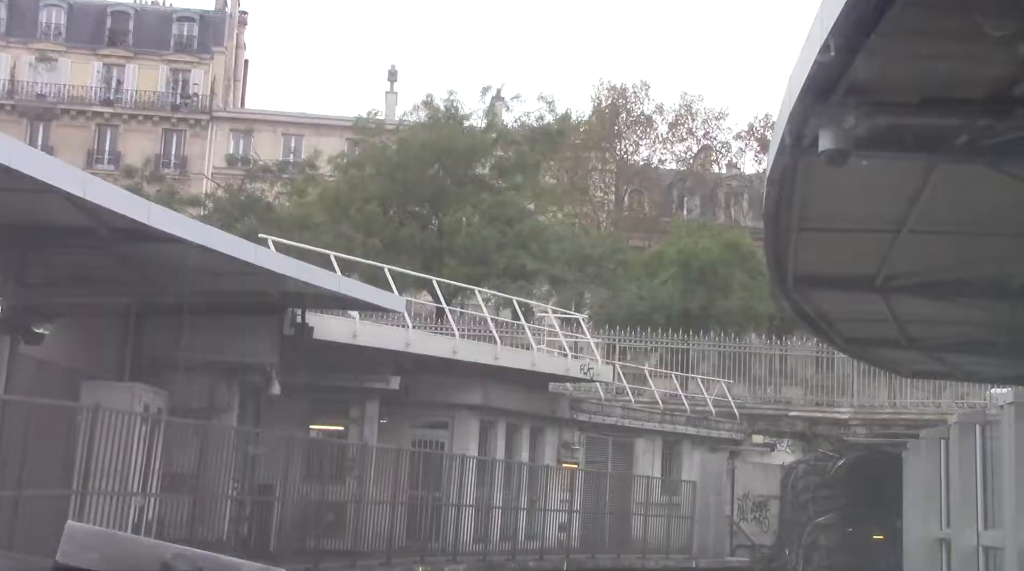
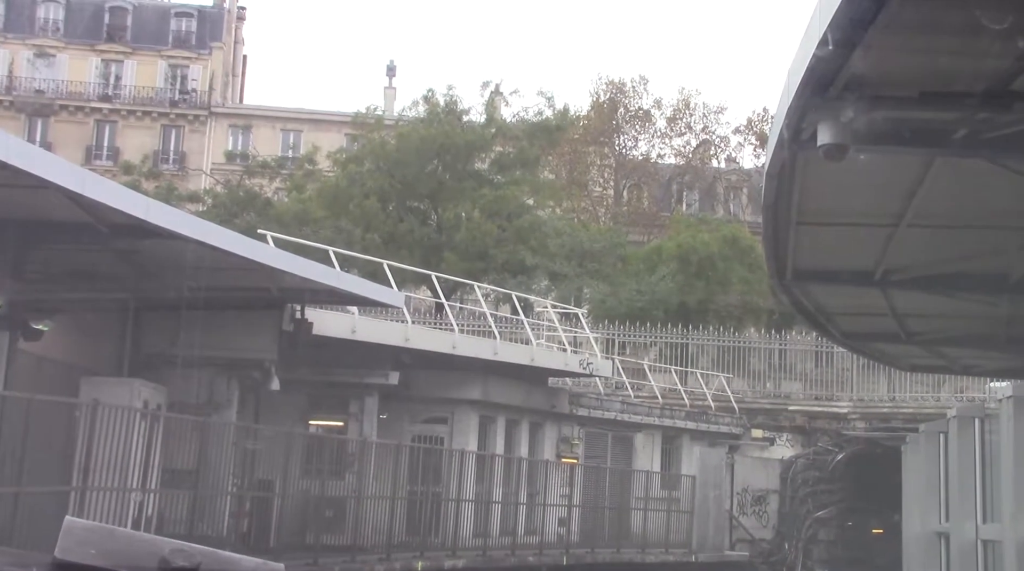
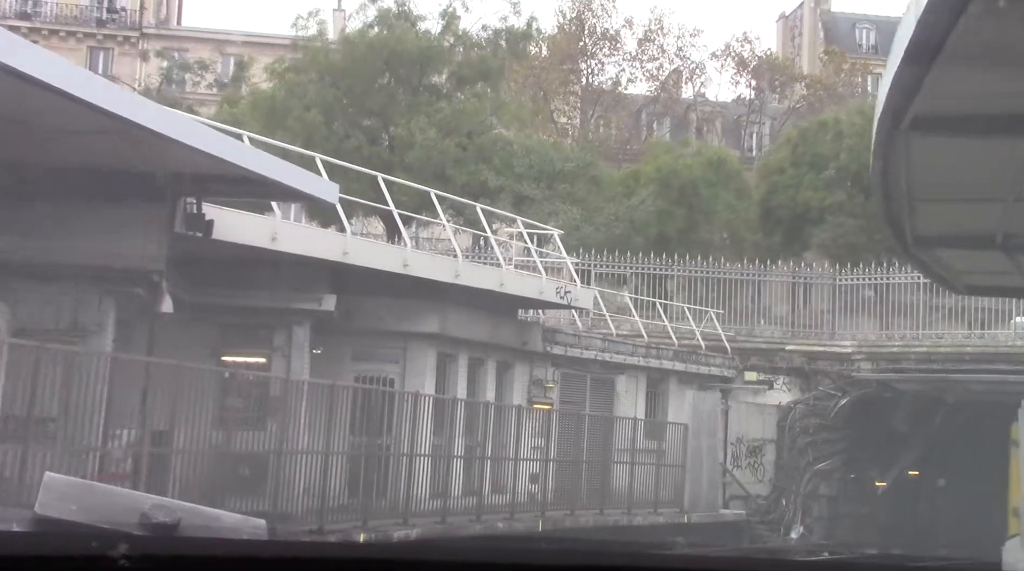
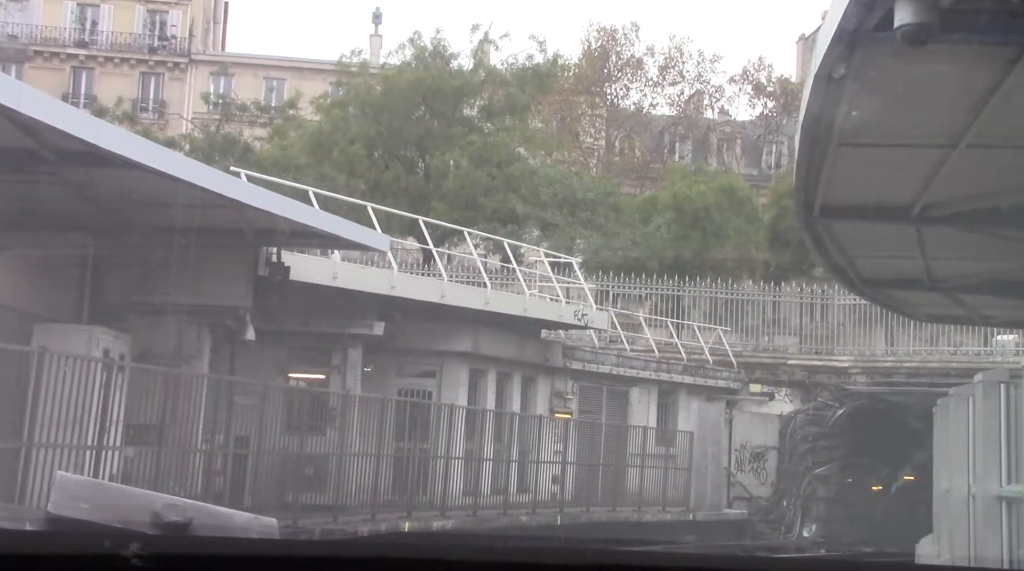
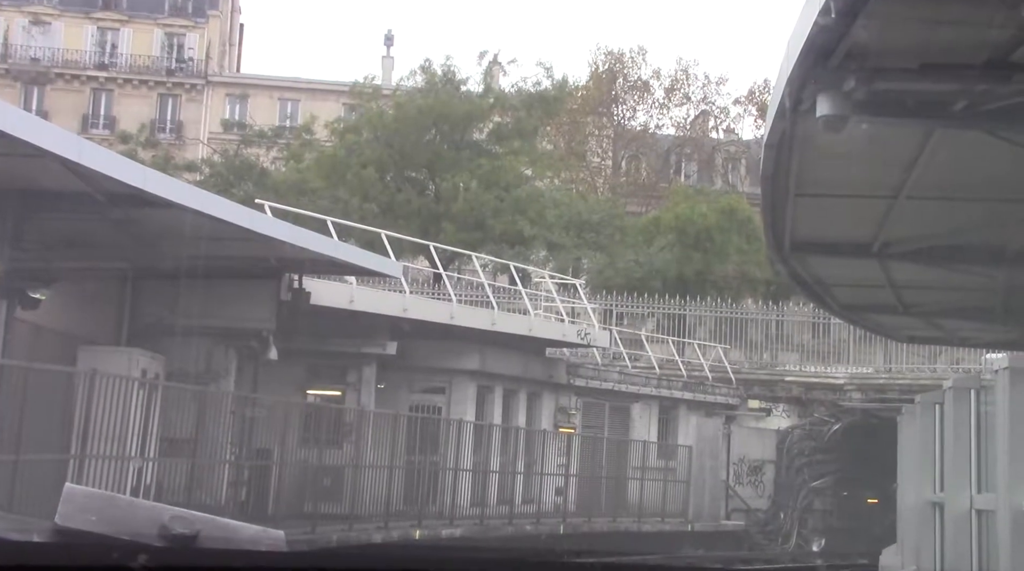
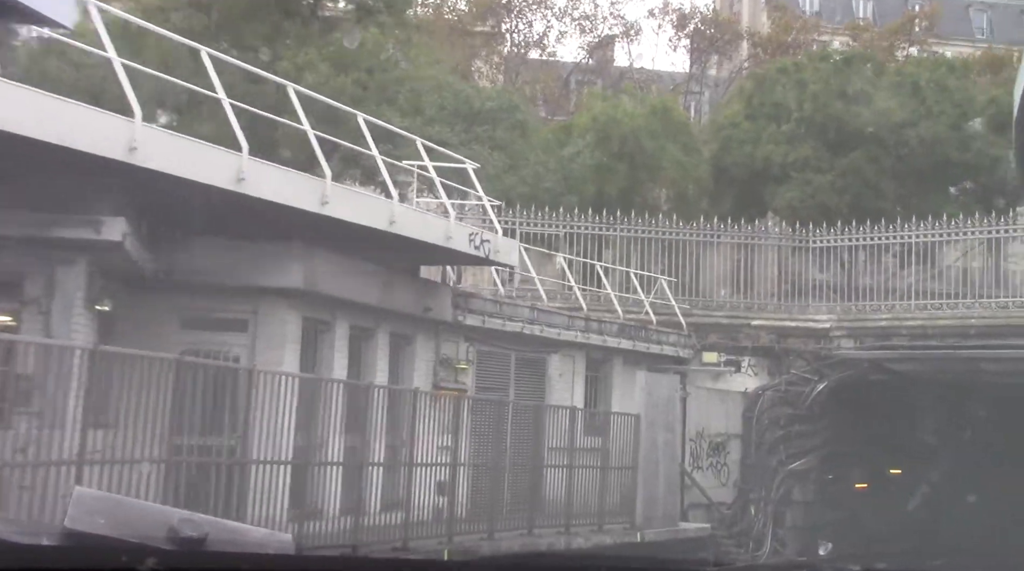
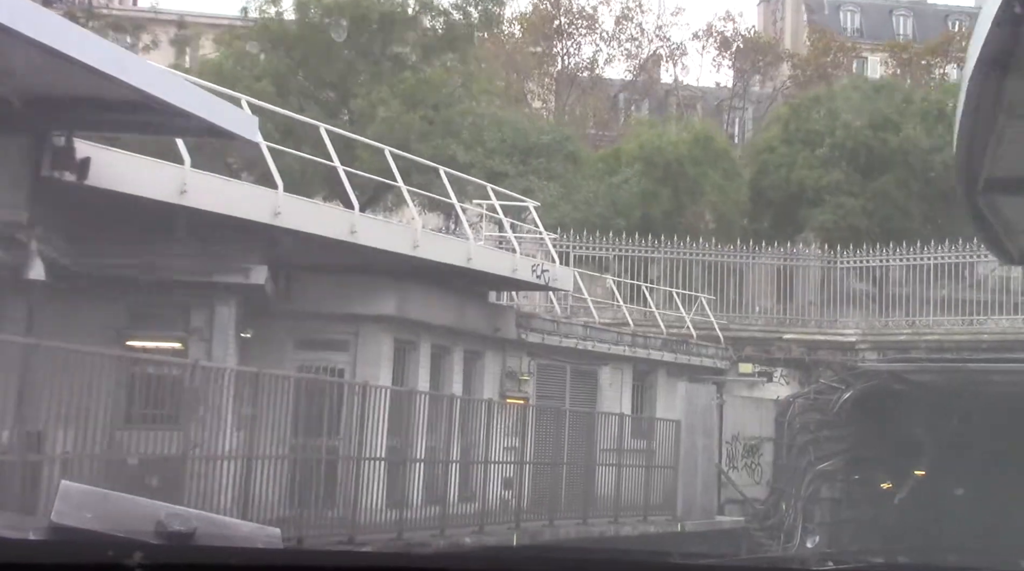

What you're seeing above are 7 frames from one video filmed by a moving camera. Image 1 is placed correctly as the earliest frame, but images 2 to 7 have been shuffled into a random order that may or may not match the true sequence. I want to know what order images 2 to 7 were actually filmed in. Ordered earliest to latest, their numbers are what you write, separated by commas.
5, 2, 4, 3, 7, 6
